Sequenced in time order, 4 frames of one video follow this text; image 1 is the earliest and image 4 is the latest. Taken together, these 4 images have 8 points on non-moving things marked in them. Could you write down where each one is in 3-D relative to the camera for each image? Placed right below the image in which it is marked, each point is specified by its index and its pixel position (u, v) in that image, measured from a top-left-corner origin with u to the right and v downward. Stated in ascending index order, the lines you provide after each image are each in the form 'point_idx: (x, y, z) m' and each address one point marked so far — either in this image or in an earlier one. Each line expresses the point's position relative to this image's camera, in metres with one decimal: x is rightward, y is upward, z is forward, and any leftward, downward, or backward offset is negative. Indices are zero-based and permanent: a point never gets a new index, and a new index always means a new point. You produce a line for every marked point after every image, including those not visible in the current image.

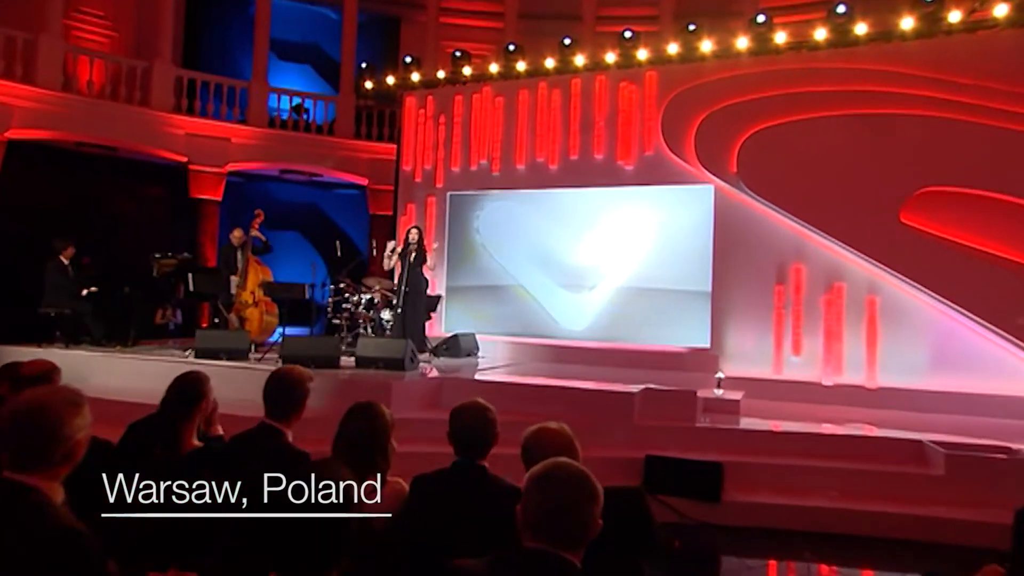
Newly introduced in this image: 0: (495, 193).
0: (-0.2, +1.2, +11.1) m
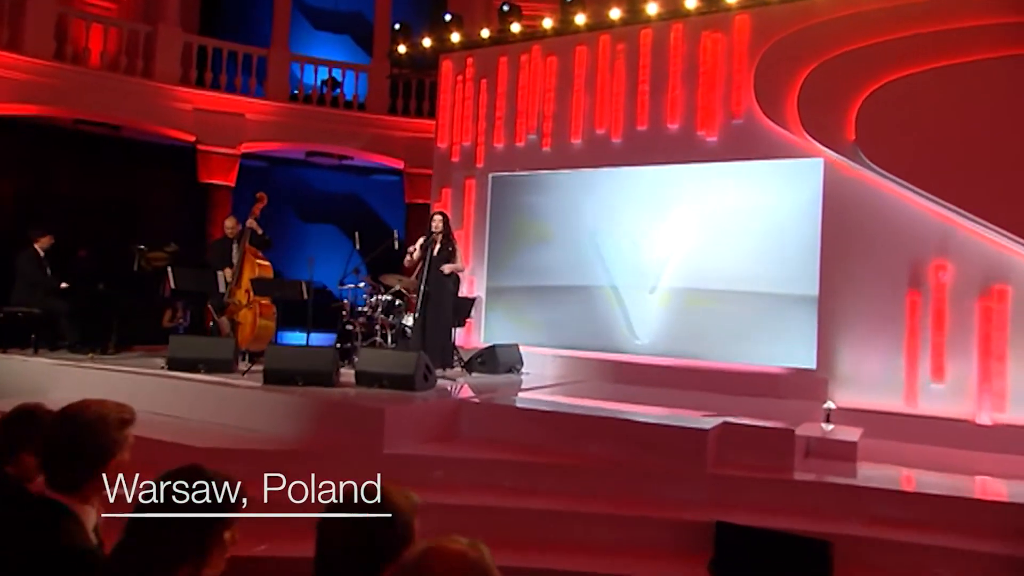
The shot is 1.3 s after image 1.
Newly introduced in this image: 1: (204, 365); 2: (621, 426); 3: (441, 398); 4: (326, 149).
0: (+0.4, +1.2, +9.1) m
1: (-2.6, -0.6, +7.4) m
2: (+0.8, -1.0, +6.3) m
3: (-0.5, -0.8, +7.0) m
4: (-2.2, +1.7, +10.5) m
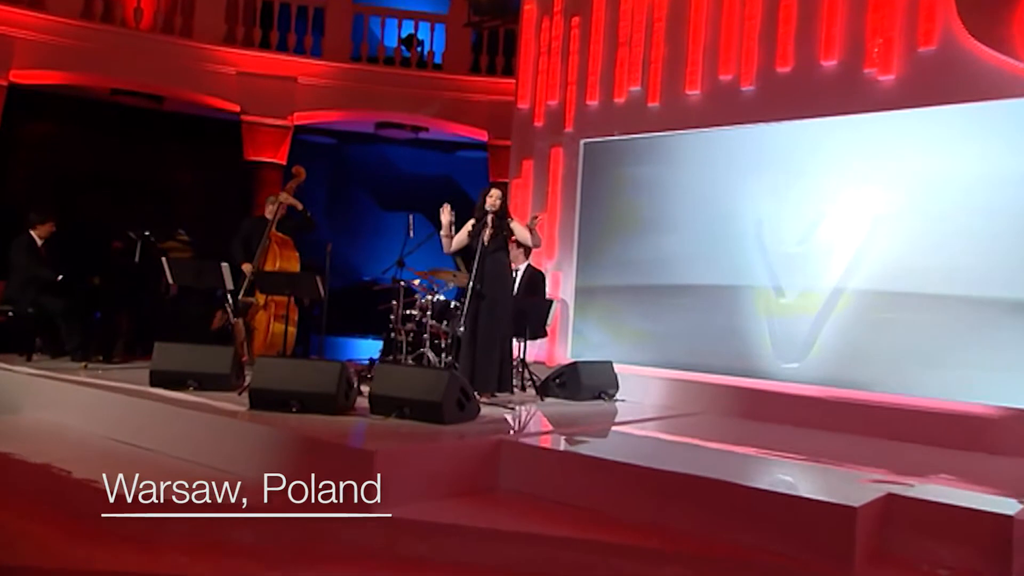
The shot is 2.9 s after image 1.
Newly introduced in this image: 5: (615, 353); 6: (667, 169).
0: (+1.1, +1.2, +6.9) m
1: (-2.1, -0.6, +5.8) m
2: (+1.0, -1.0, +4.1) m
3: (-0.2, -0.8, +5.0) m
4: (-1.1, +1.7, +8.7) m
5: (+0.8, -0.5, +7.0) m
6: (+1.2, +0.9, +6.9) m
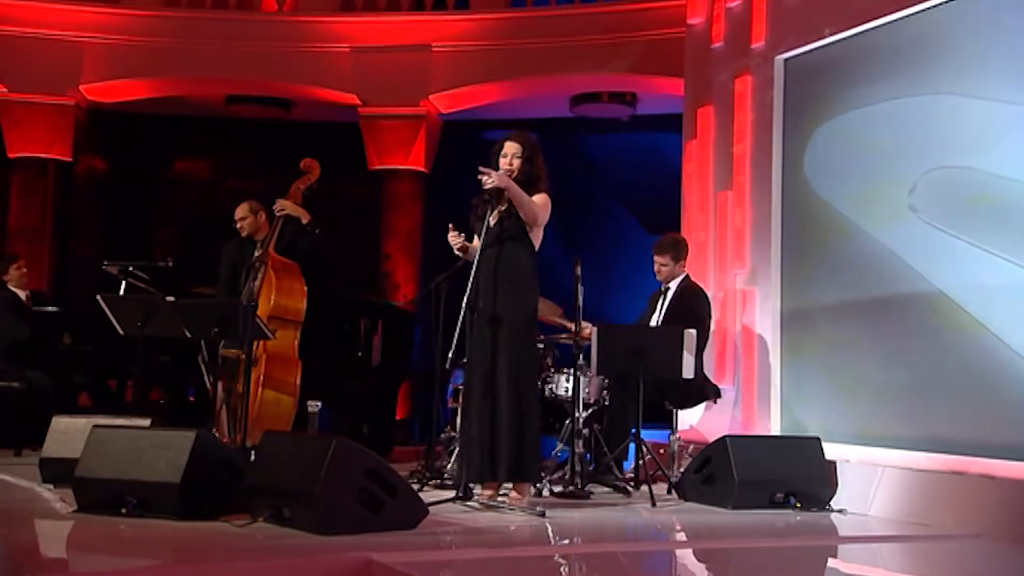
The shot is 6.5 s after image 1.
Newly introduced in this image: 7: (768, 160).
0: (+1.6, +1.1, +3.7) m
1: (-1.7, -0.8, +4.0) m
2: (+0.4, -0.9, +1.1) m
3: (-0.3, -0.9, +2.4) m
4: (+0.4, +1.5, +6.4) m
5: (+1.5, -0.6, +3.9) m
6: (+1.6, +0.9, +3.6) m
7: (+1.2, +0.6, +4.4) m
